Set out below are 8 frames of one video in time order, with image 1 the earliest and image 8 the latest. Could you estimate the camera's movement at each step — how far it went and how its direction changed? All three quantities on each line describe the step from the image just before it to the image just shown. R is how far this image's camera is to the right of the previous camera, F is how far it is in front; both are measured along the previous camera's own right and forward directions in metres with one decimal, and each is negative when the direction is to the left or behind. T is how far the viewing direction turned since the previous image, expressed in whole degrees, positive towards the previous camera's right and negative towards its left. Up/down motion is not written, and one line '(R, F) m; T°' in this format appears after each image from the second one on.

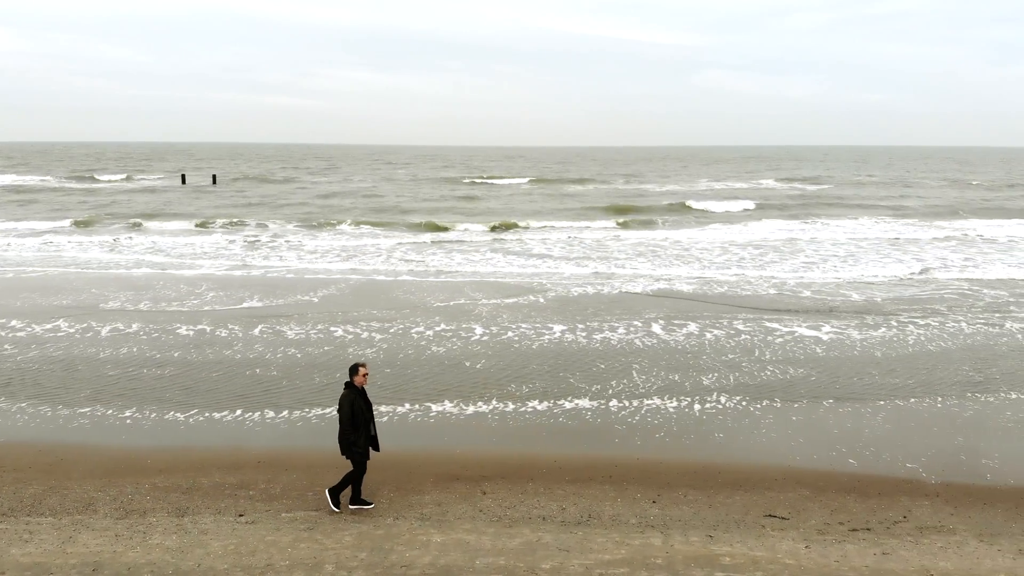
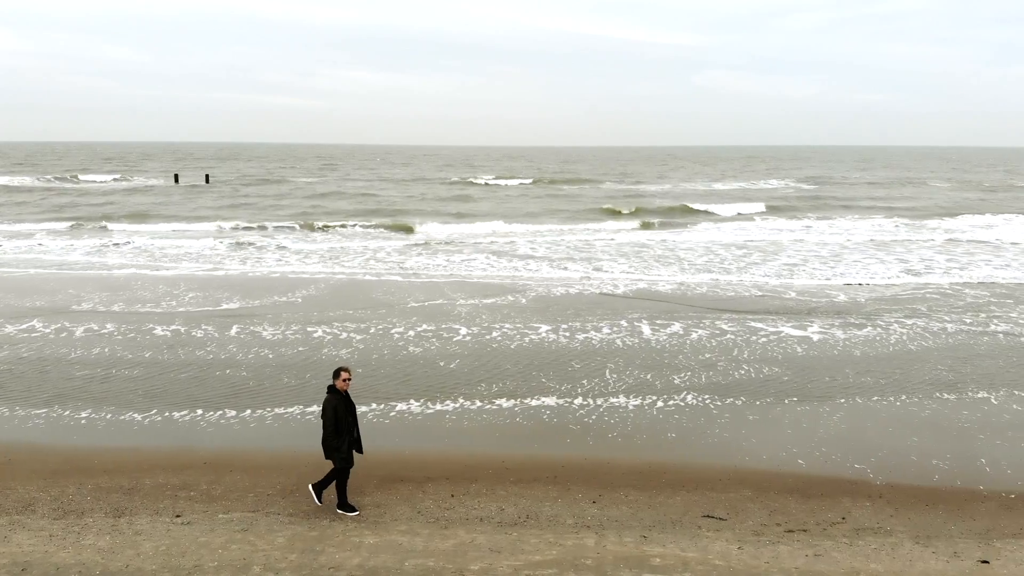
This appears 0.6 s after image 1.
(+0.3, 0.0) m; 0°
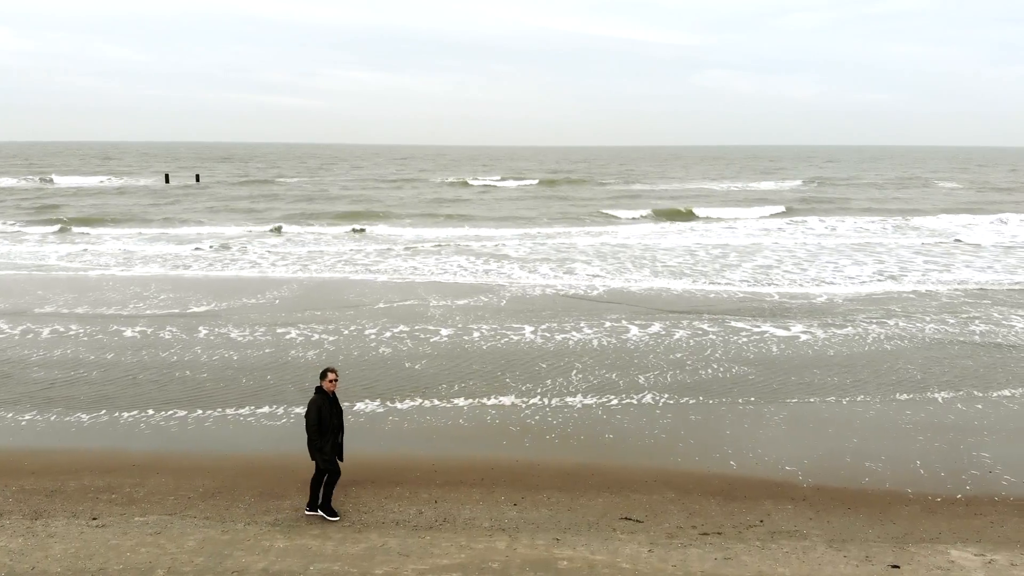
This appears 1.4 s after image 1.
(+0.3, 0.0) m; 0°
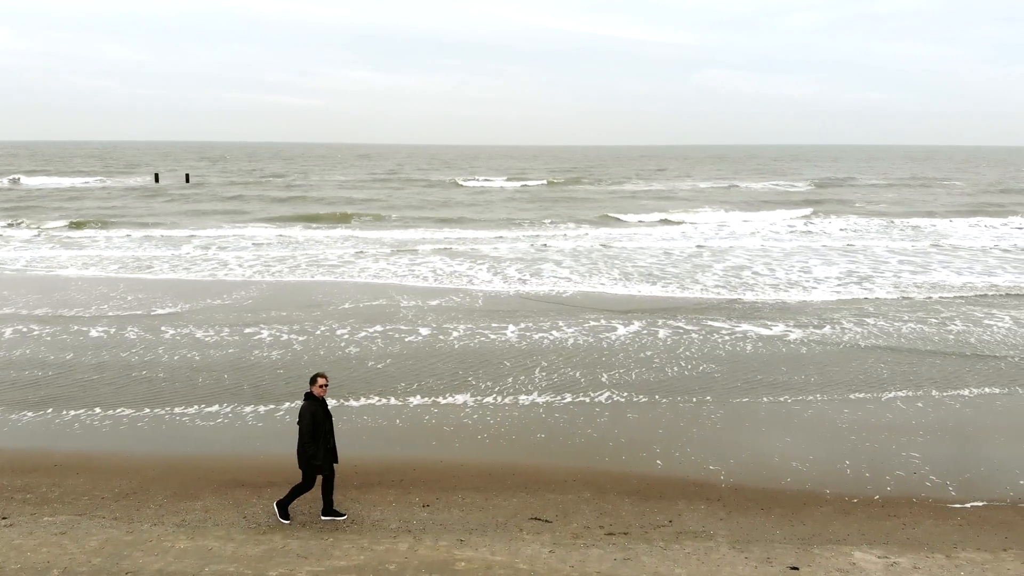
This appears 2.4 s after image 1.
(+0.4, 0.0) m; 0°
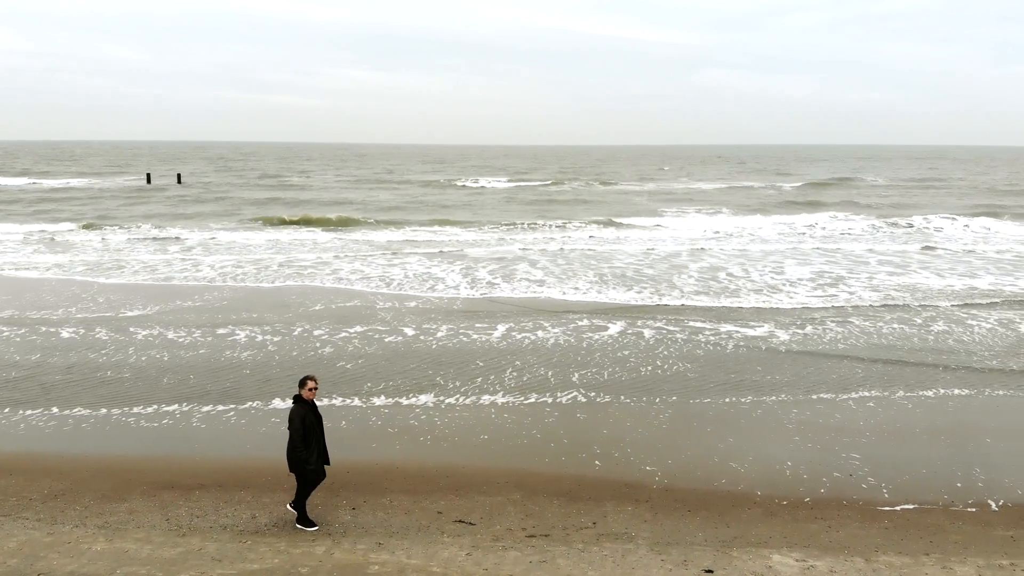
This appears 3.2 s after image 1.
(+0.3, 0.0) m; 0°
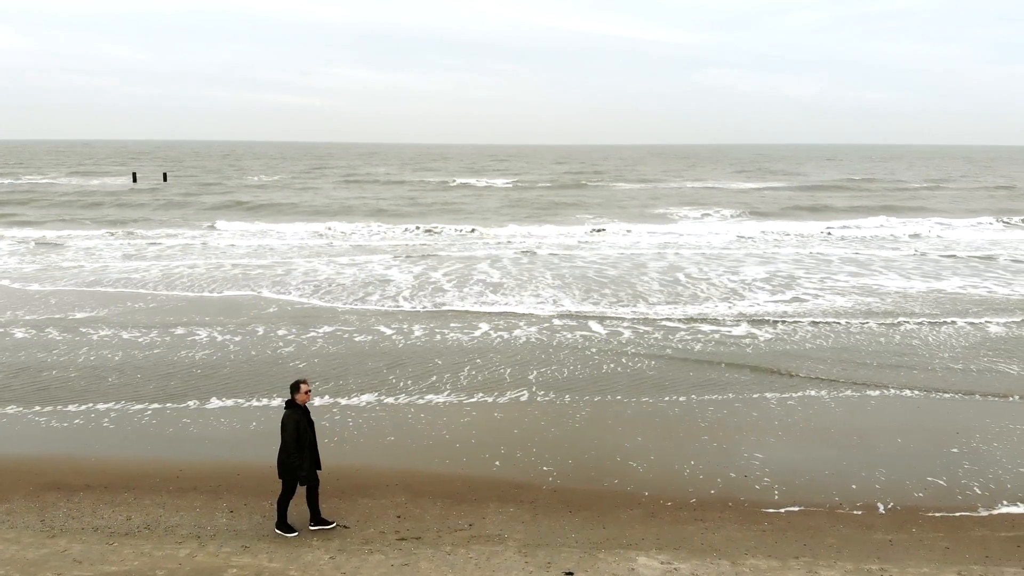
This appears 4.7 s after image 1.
(+0.5, 0.0) m; 0°
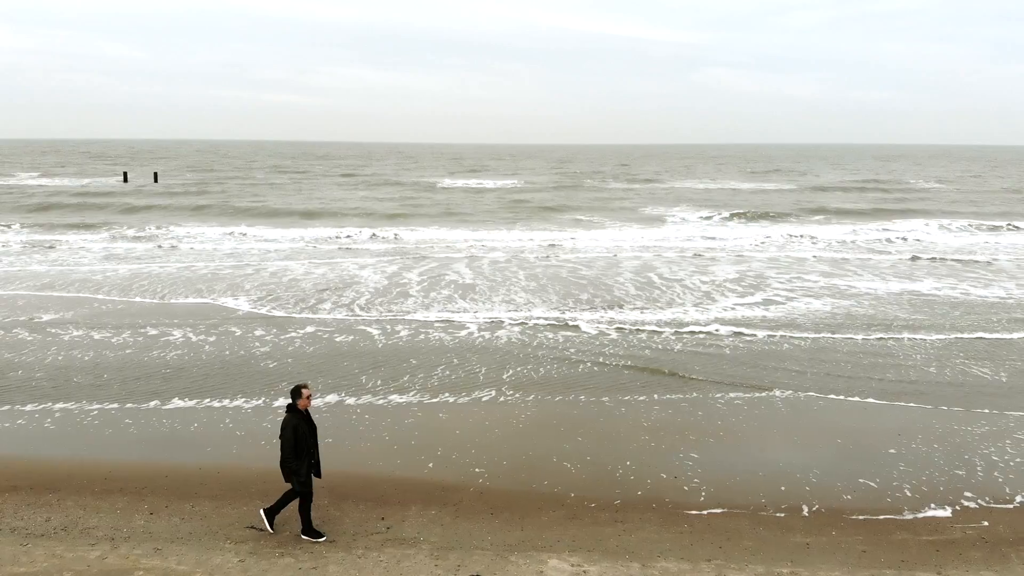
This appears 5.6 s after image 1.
(+0.3, 0.0) m; 0°
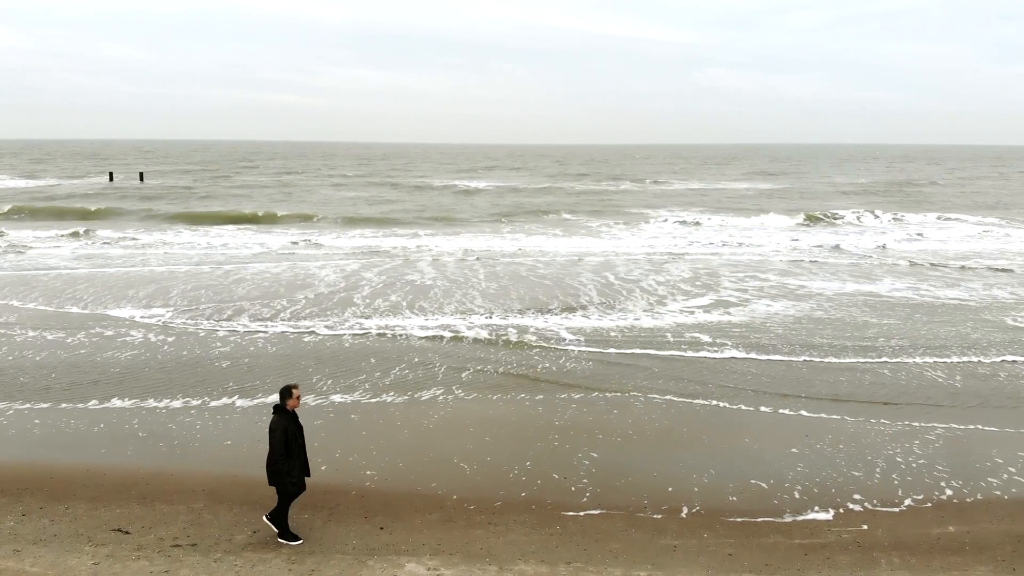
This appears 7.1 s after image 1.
(+0.5, 0.0) m; 0°
